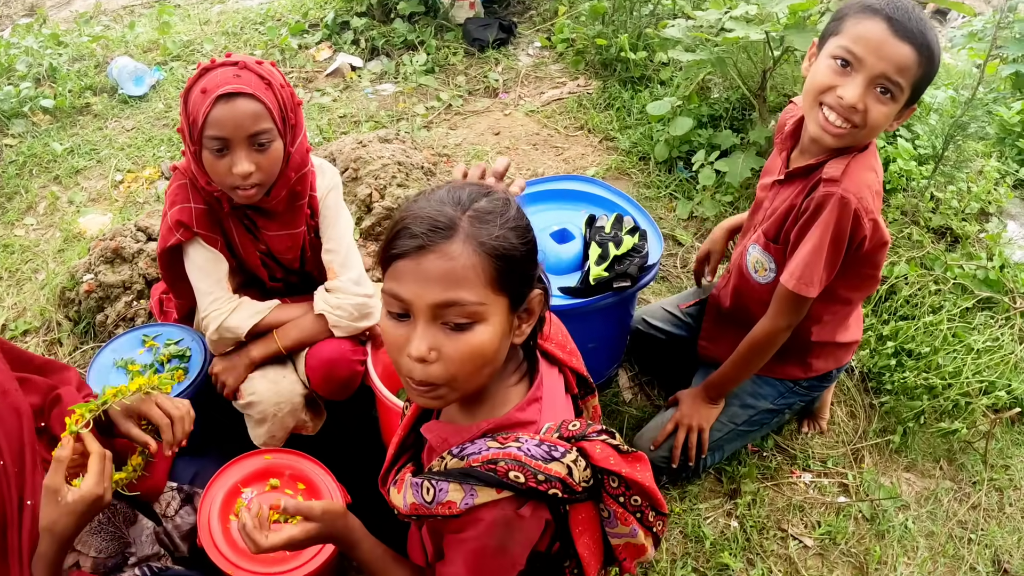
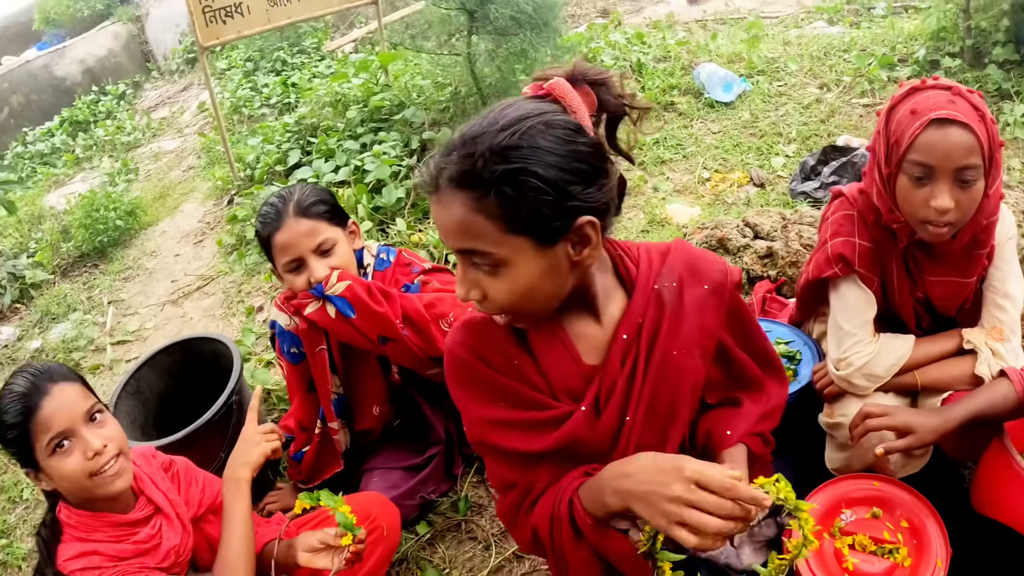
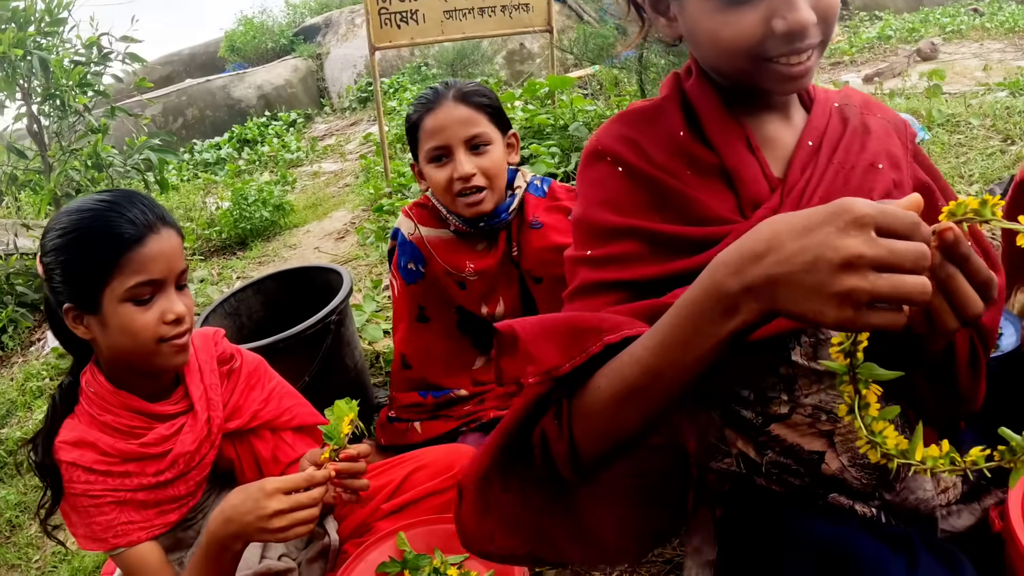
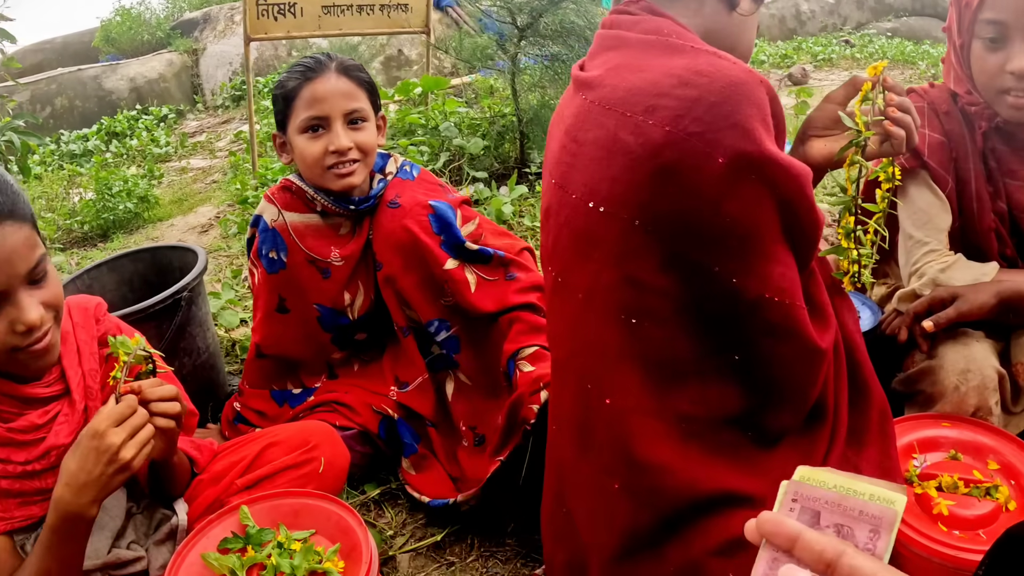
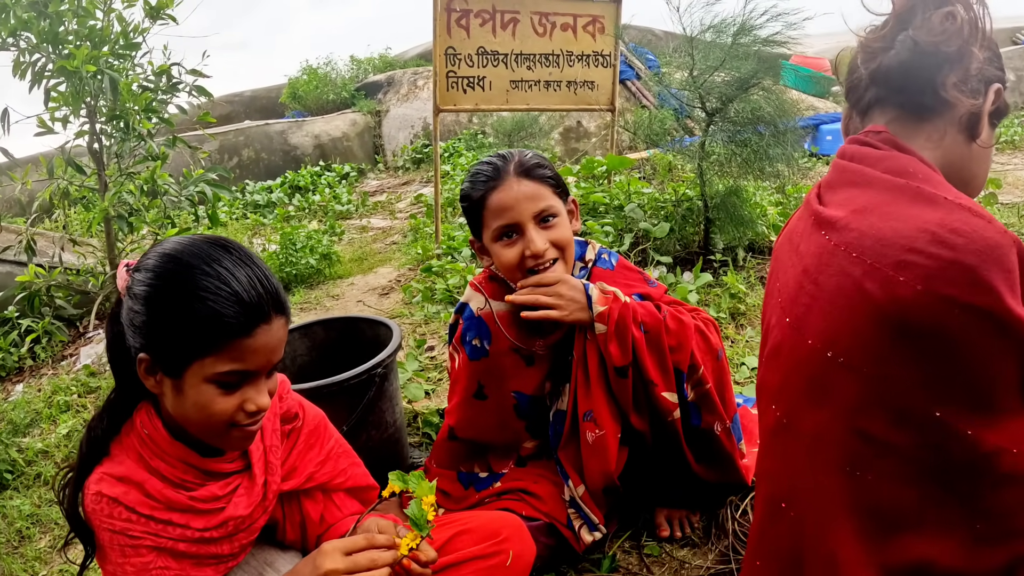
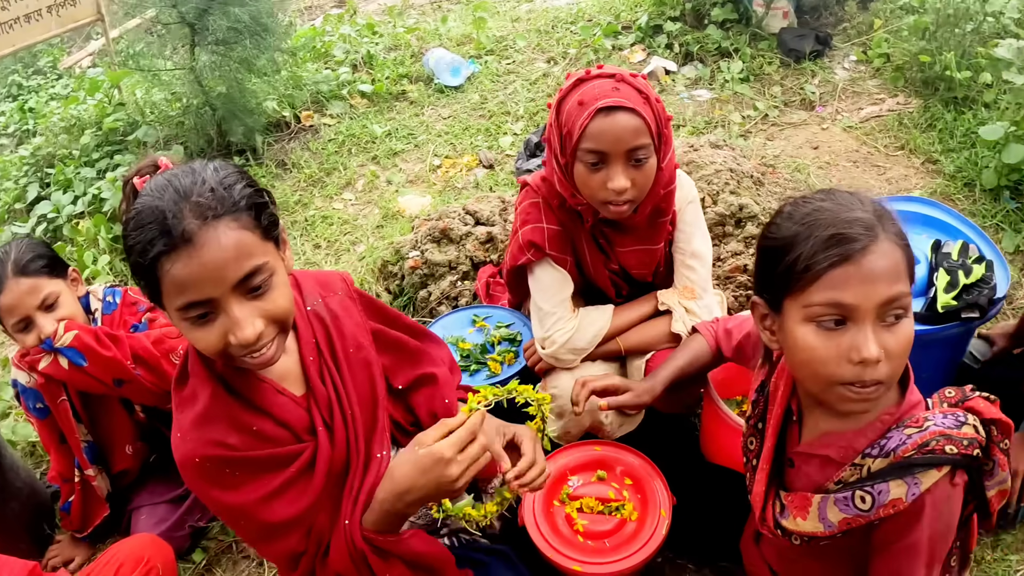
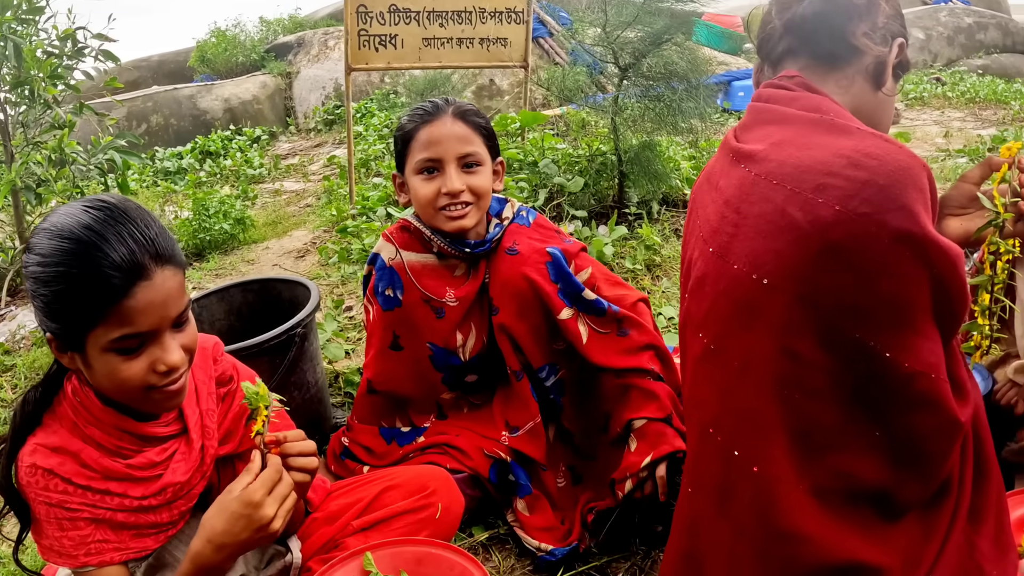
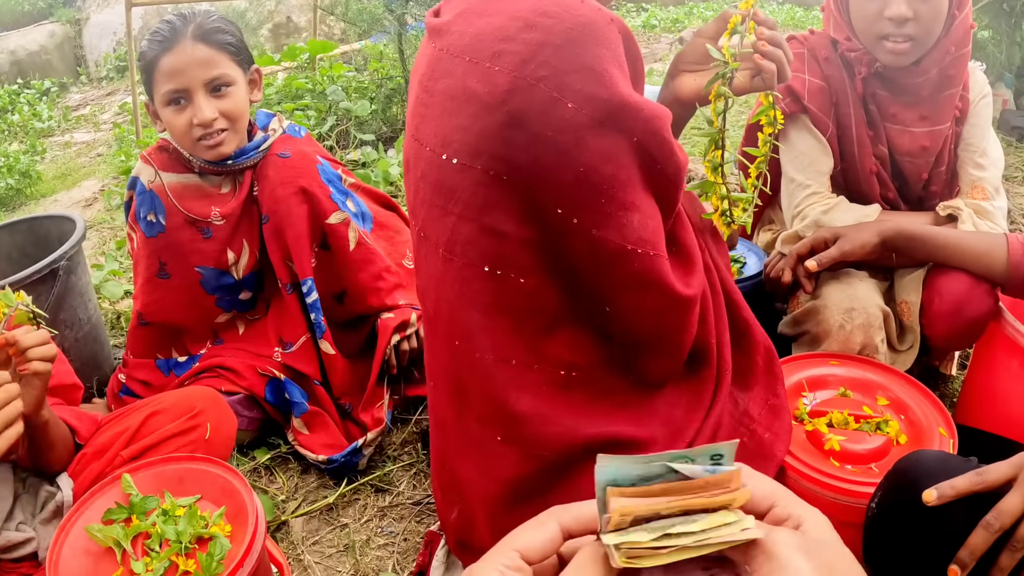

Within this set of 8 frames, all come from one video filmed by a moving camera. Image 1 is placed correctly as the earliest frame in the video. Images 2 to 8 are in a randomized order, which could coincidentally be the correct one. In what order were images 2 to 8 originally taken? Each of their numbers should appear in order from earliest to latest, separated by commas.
6, 2, 3, 5, 7, 4, 8
